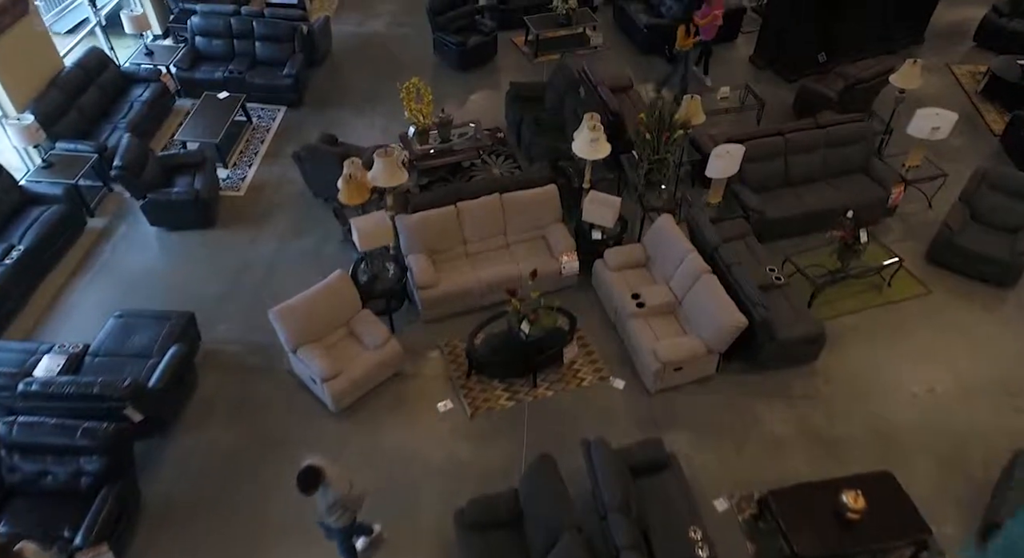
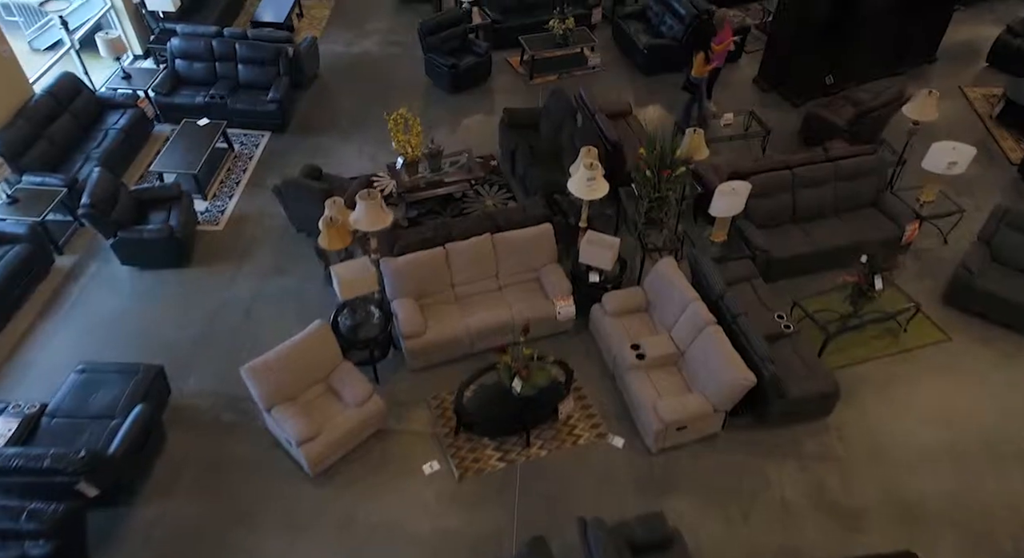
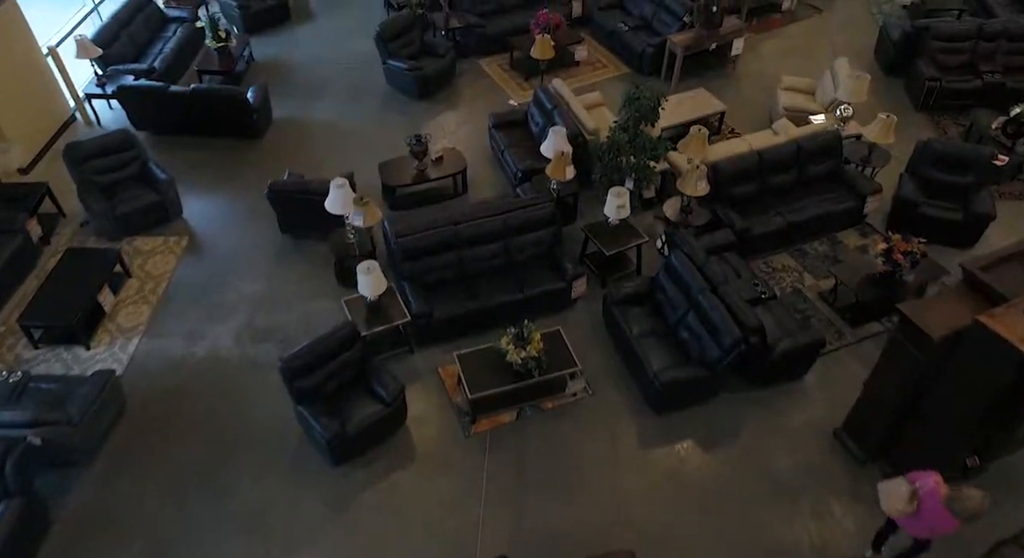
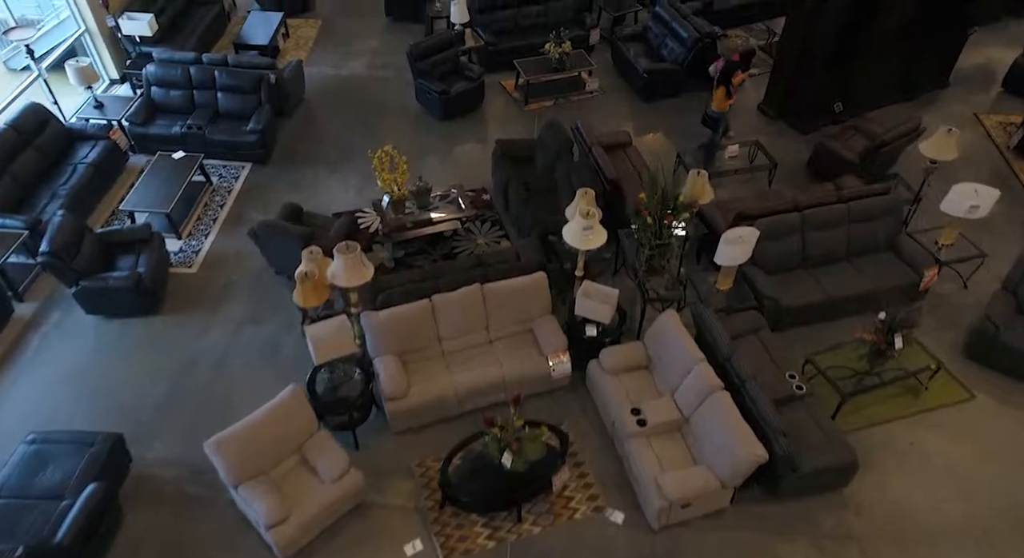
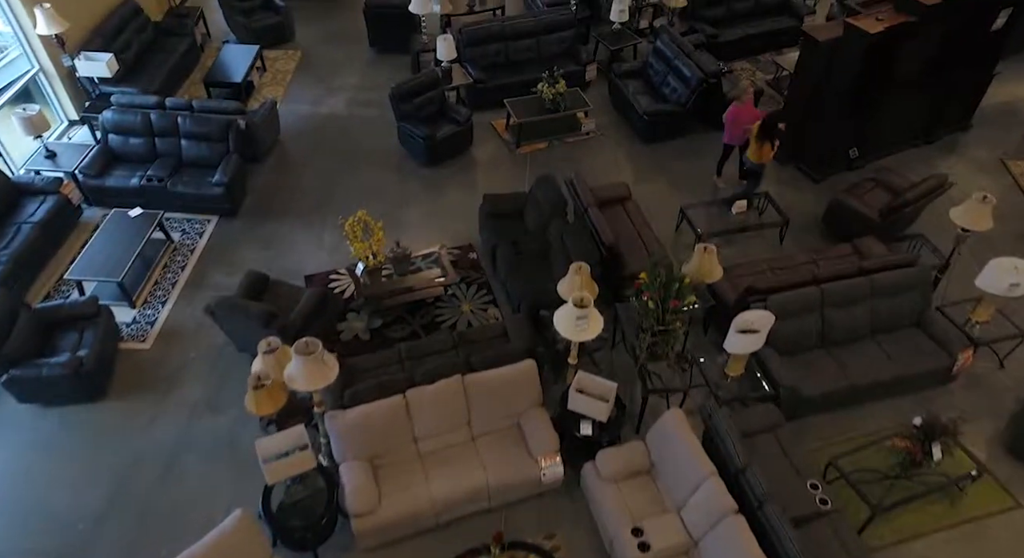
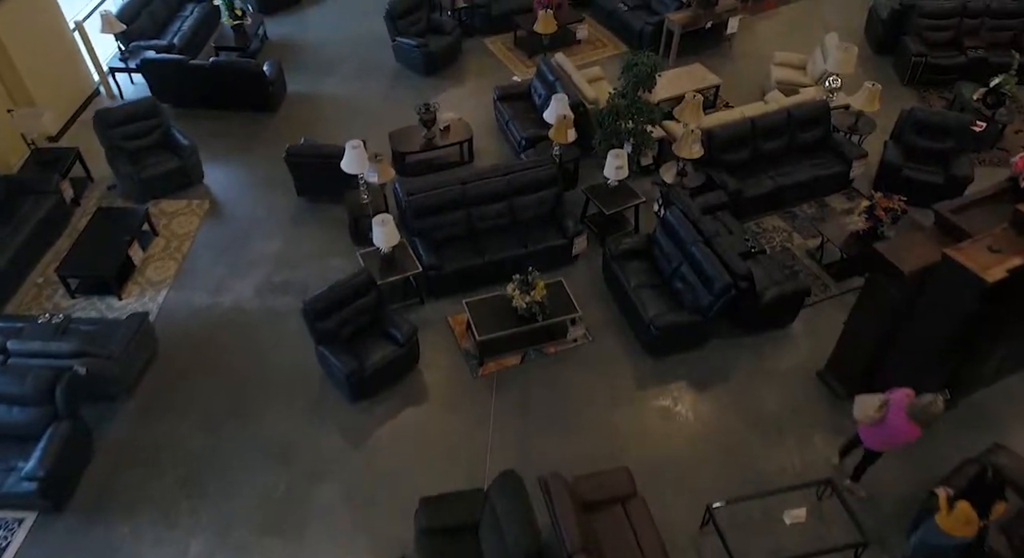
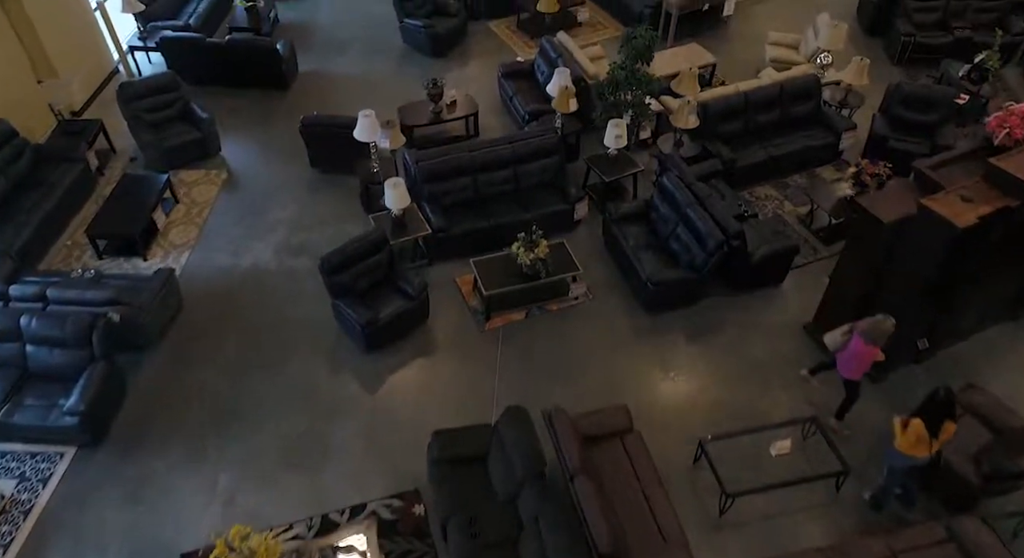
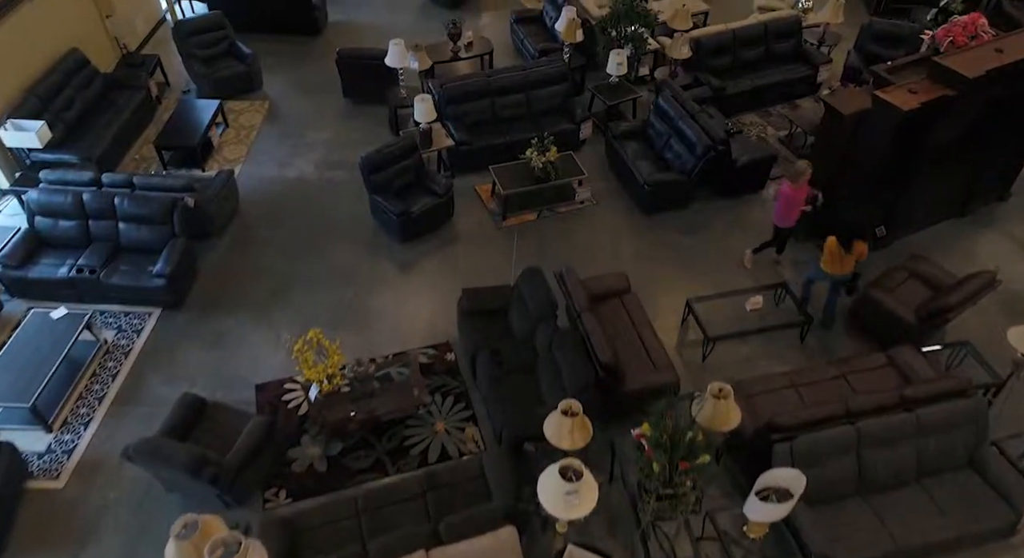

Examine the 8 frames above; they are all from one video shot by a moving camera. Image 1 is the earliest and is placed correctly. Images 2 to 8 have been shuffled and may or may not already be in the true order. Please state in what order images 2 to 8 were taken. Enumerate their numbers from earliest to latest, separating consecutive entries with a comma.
2, 4, 5, 8, 7, 6, 3
